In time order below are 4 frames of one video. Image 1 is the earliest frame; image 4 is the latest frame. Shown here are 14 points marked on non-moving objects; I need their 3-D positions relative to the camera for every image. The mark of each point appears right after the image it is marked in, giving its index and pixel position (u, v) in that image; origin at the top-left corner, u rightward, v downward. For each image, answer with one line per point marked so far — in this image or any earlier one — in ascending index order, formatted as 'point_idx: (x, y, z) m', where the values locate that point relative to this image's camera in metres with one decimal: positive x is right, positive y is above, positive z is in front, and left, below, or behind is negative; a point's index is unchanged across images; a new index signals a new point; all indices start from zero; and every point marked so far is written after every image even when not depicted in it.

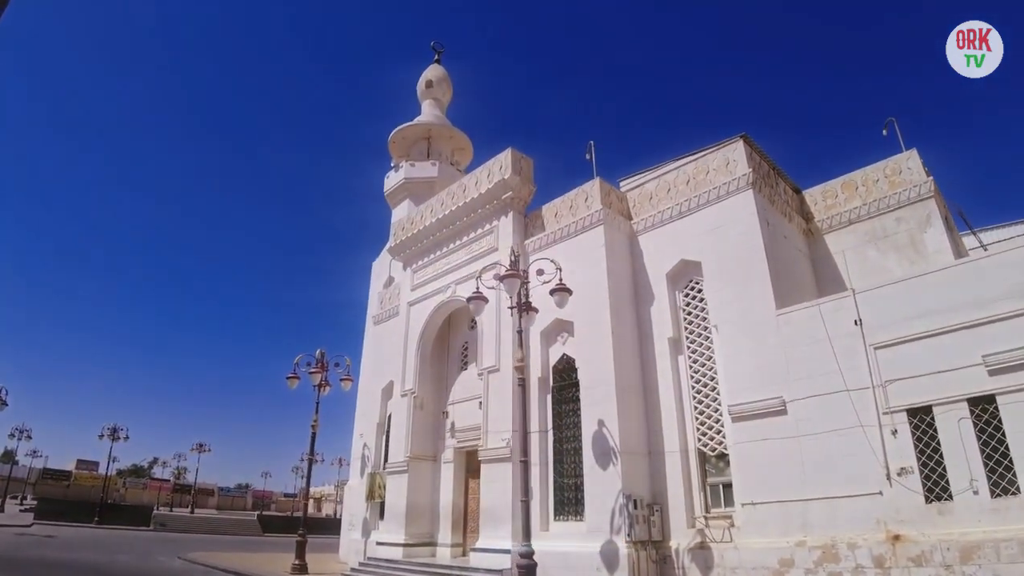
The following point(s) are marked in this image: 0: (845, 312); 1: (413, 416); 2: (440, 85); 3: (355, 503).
0: (+4.5, -0.3, +8.0) m
1: (-2.0, -2.6, +12.2) m
2: (-2.3, +6.6, +19.4) m
3: (-3.5, -4.8, +13.5) m
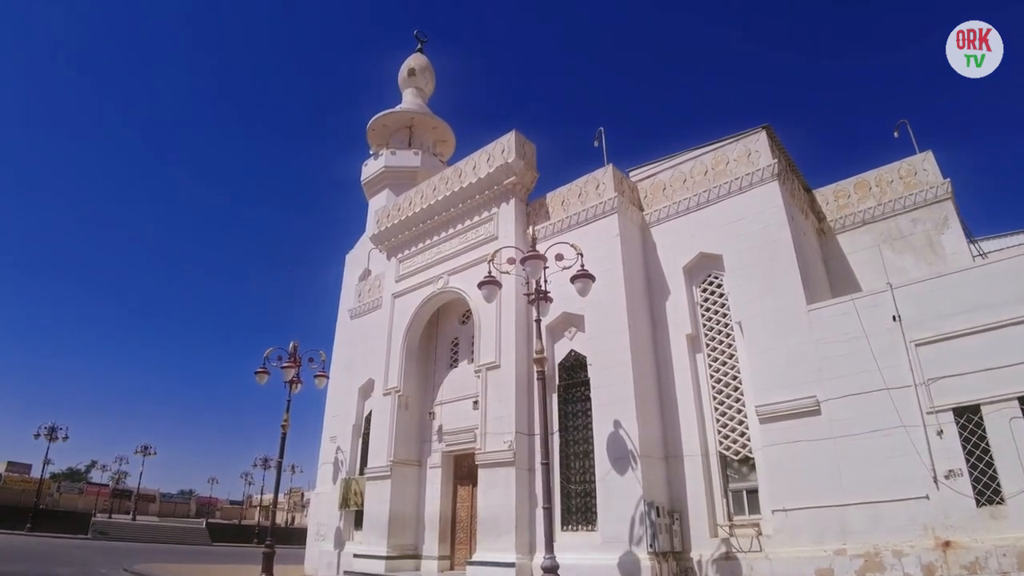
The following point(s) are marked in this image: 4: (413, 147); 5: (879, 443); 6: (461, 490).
0: (+4.7, -0.2, +7.6) m
1: (-2.2, -2.4, +11.2) m
2: (-2.8, +6.6, +18.6) m
3: (-3.8, -4.6, +12.3) m
4: (-2.9, +4.1, +17.4) m
5: (+4.4, -1.9, +7.2) m
6: (-0.9, -3.6, +10.6) m
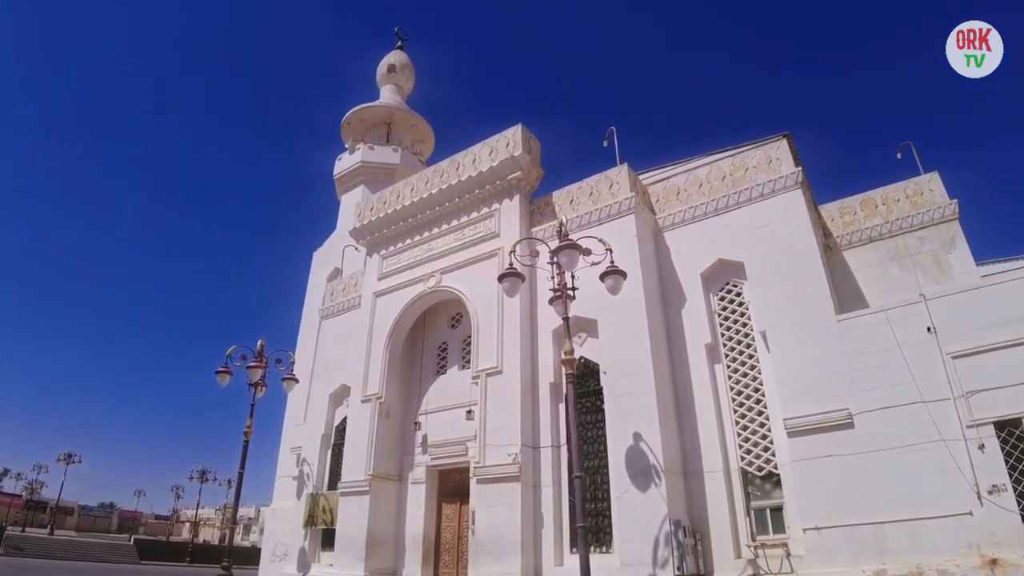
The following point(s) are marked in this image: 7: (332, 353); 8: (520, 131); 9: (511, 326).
0: (+5.0, -0.4, +7.4) m
1: (-2.3, -2.3, +10.2) m
2: (-3.3, +6.5, +17.8) m
3: (-4.1, -4.5, +11.0) m
4: (-3.3, +4.0, +16.5) m
5: (+4.7, -2.0, +6.9) m
6: (-1.1, -3.6, +9.7) m
7: (-3.7, -1.3, +12.1) m
8: (+0.1, +2.7, +10.4) m
9: (0.0, -0.6, +9.2) m
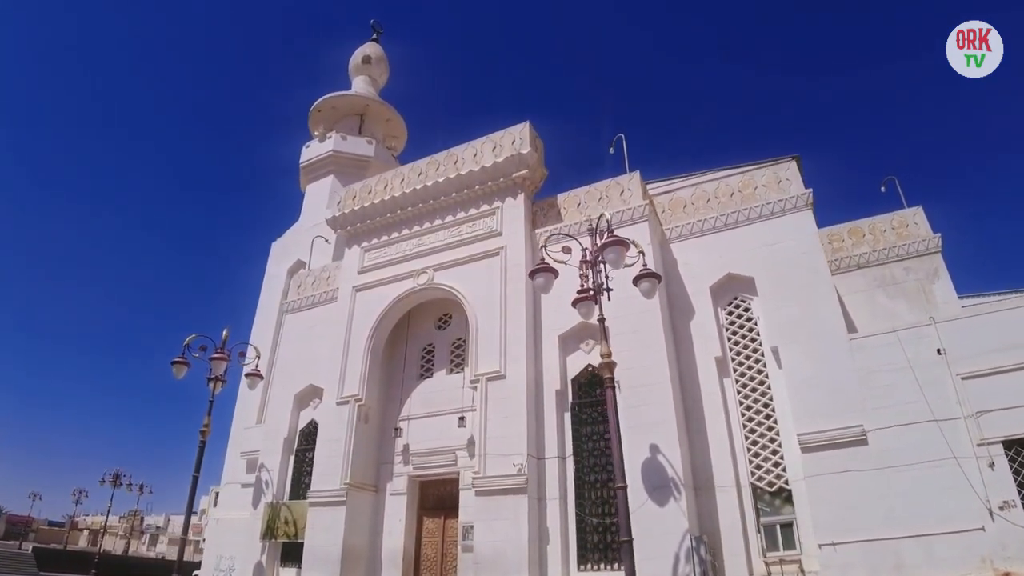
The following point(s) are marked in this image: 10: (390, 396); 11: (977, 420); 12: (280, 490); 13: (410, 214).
0: (+5.3, -0.7, +7.6) m
1: (-2.4, -2.2, +9.3) m
2: (-3.8, +6.4, +17.1) m
3: (-4.5, -4.3, +9.9) m
4: (-3.9, +4.0, +15.7) m
5: (+4.9, -2.2, +7.0) m
6: (-1.2, -3.5, +8.9) m
7: (-4.0, -1.2, +11.1) m
8: (+0.3, +2.7, +10.0) m
9: (0.0, -0.6, +8.7) m
10: (-2.0, -1.8, +10.0) m
11: (+5.5, -1.6, +7.0) m
12: (-3.8, -3.4, +9.9) m
13: (-1.8, +1.3, +10.7) m
